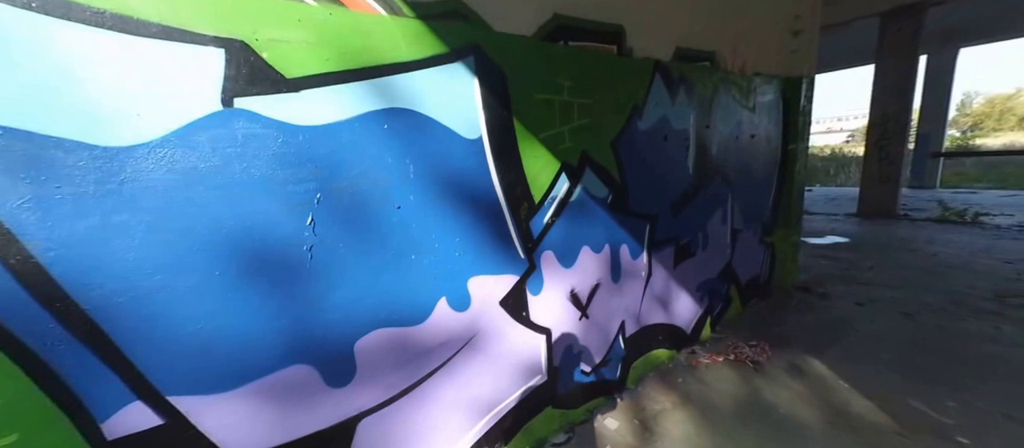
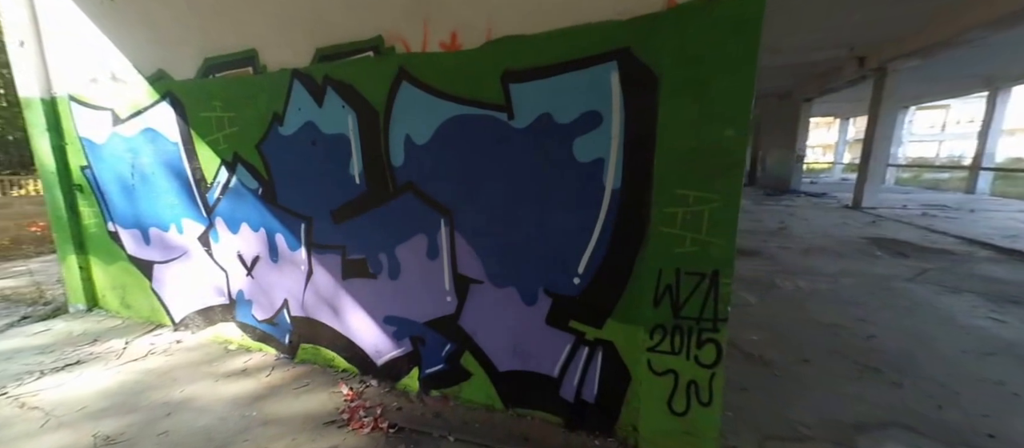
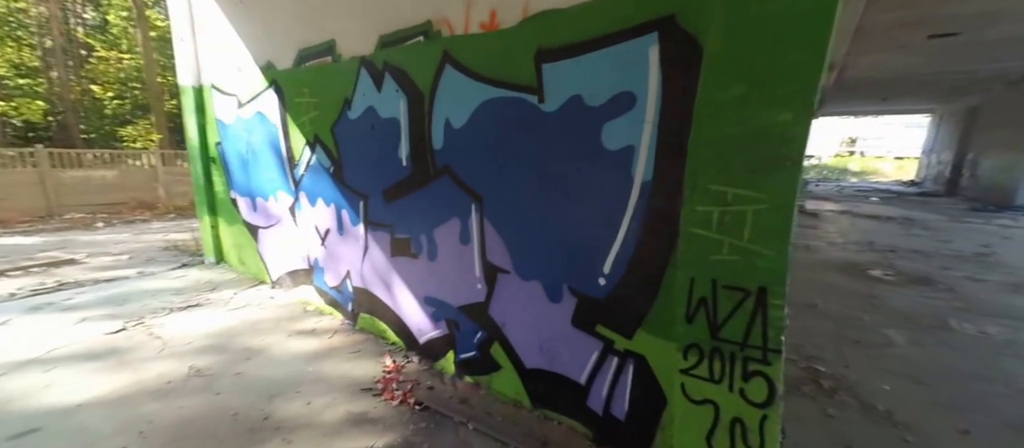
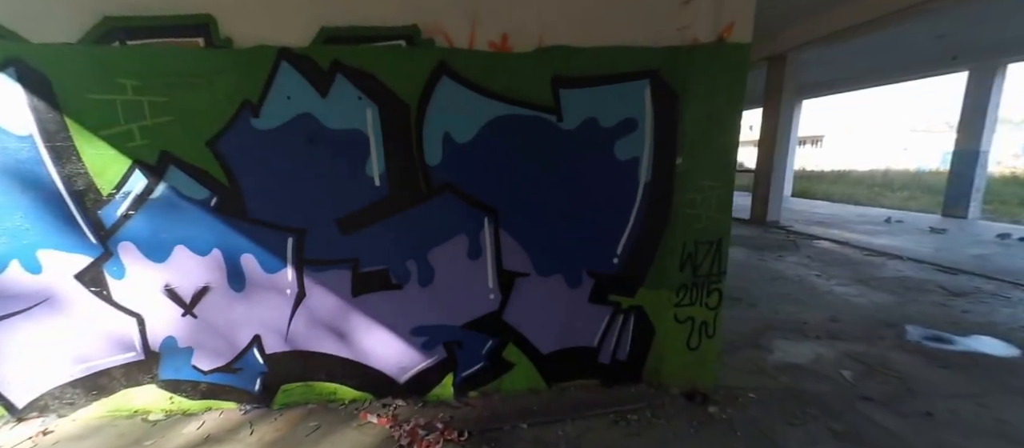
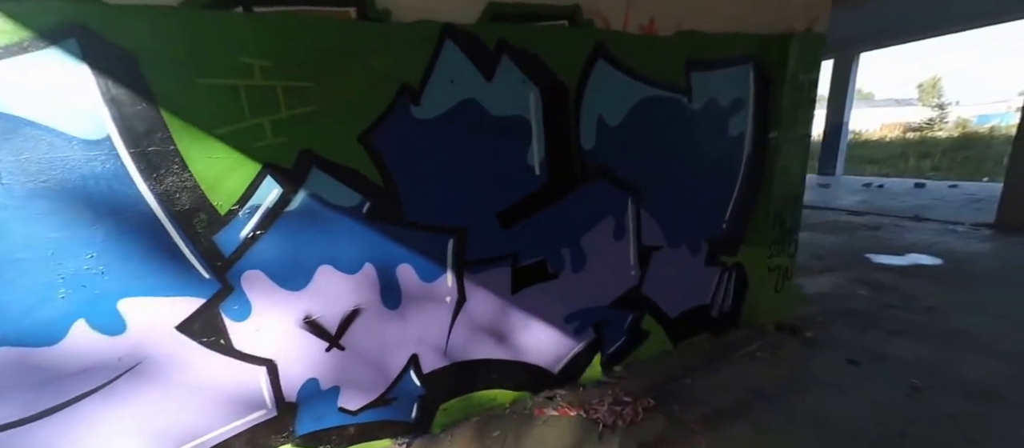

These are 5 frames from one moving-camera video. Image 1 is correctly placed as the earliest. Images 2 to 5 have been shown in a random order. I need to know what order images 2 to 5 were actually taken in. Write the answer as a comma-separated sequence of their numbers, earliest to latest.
5, 4, 2, 3
